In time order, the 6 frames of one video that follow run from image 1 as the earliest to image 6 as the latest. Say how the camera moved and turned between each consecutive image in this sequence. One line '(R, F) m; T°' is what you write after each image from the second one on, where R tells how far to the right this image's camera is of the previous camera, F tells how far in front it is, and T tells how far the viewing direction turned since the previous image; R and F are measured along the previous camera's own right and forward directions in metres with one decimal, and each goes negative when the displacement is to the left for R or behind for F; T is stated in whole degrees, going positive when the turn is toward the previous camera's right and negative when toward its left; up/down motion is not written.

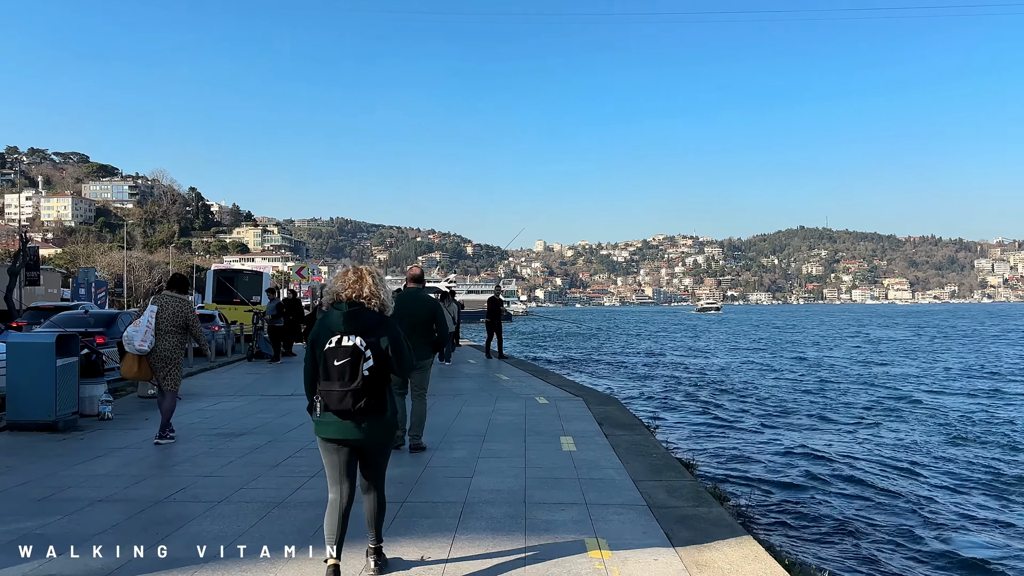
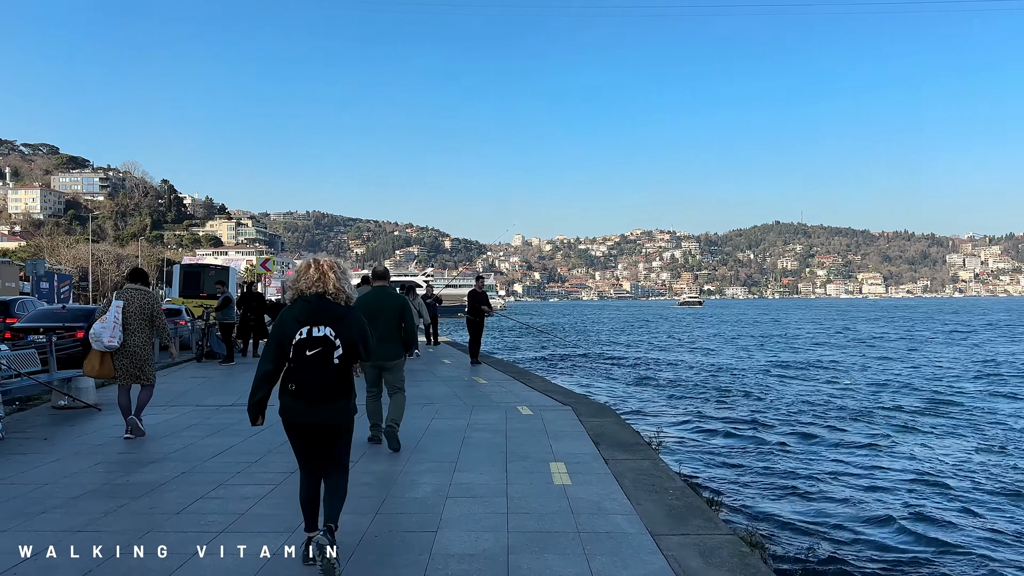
(0.0, +1.3) m; +2°
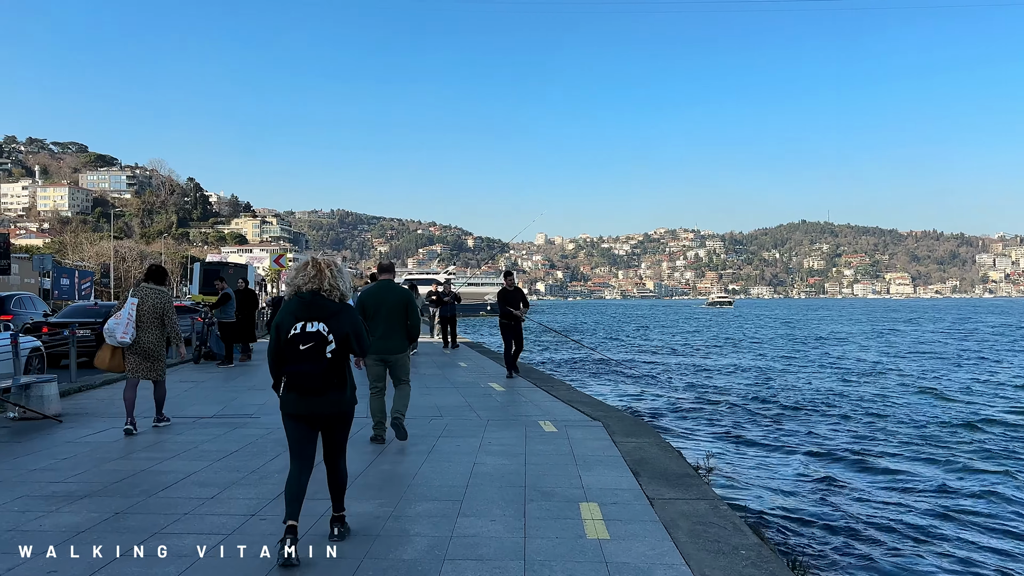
(0.0, +1.2) m; -2°
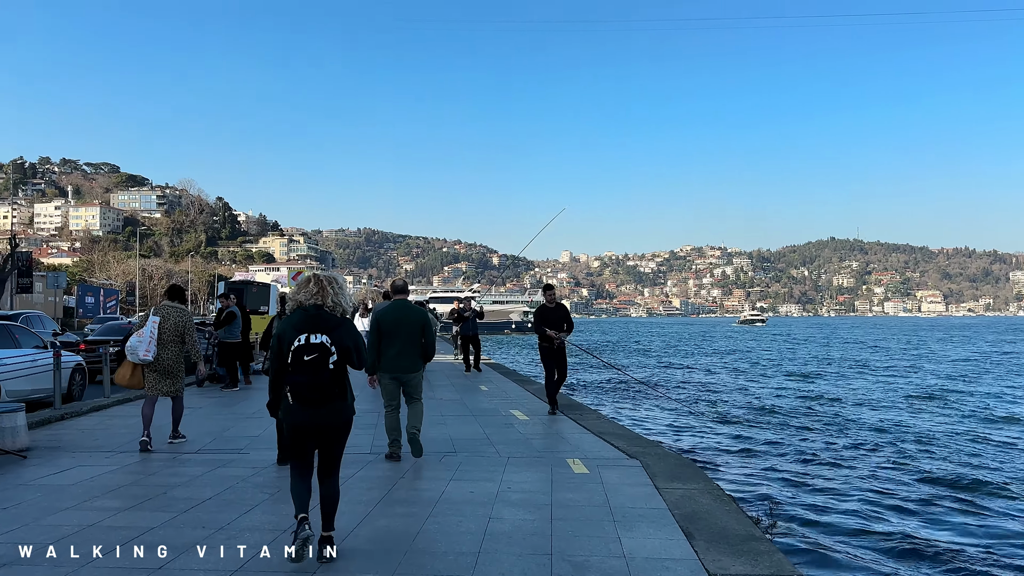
(0.0, +0.9) m; -2°
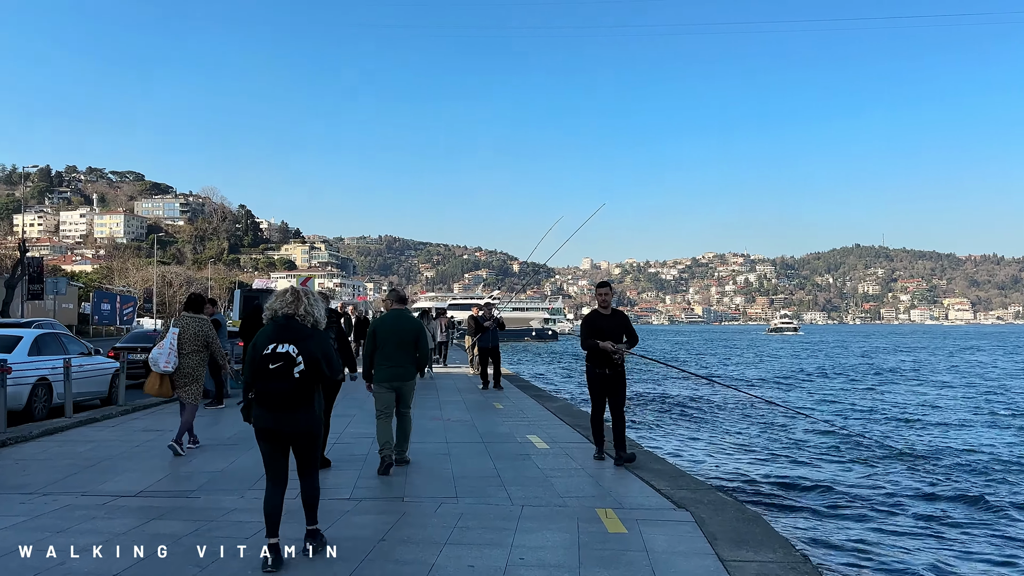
(0.0, +1.4) m; -1°
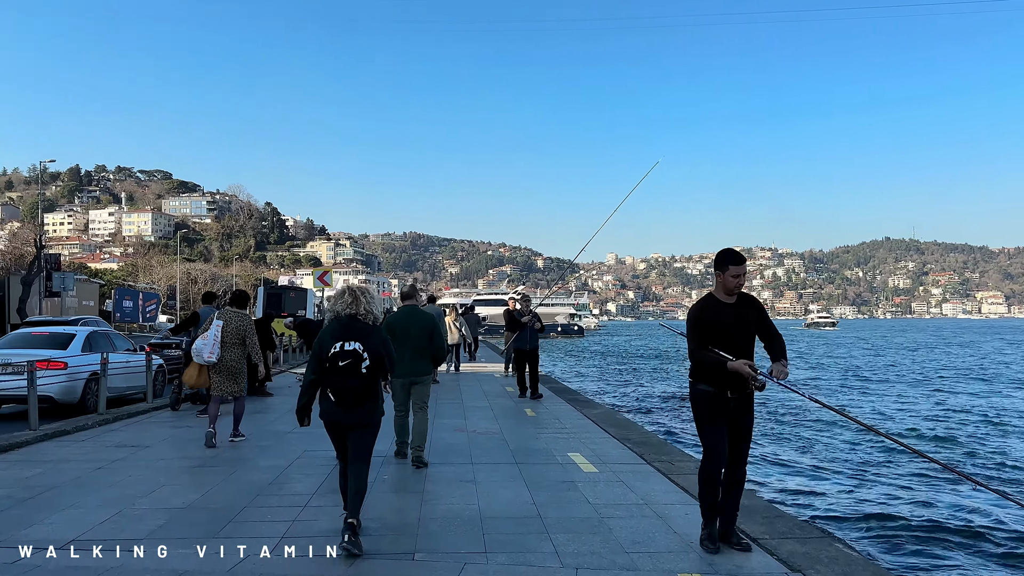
(-0.1, +1.4) m; -2°
